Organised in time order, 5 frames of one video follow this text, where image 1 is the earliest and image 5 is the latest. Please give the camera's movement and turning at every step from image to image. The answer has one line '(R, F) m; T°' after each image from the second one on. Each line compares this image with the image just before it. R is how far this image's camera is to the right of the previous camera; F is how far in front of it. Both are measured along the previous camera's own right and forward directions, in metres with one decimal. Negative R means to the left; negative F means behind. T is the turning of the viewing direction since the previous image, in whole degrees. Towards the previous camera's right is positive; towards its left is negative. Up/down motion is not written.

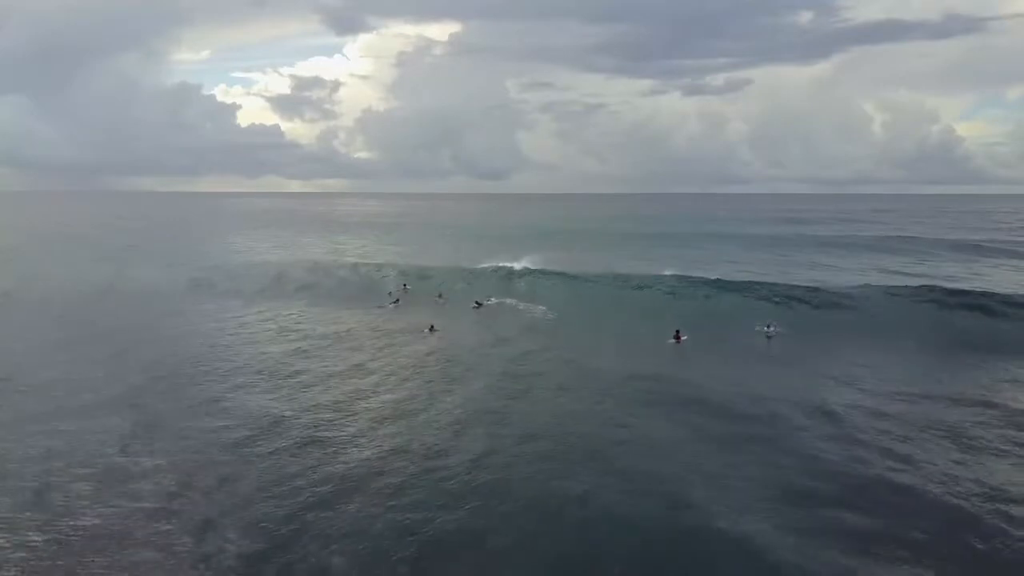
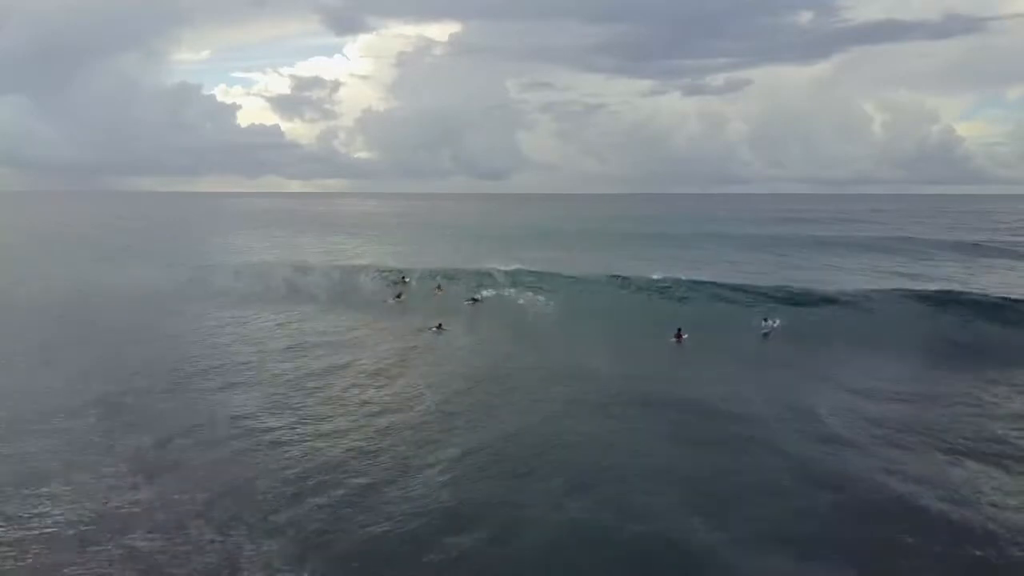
(-1.2, +0.5) m; 0°
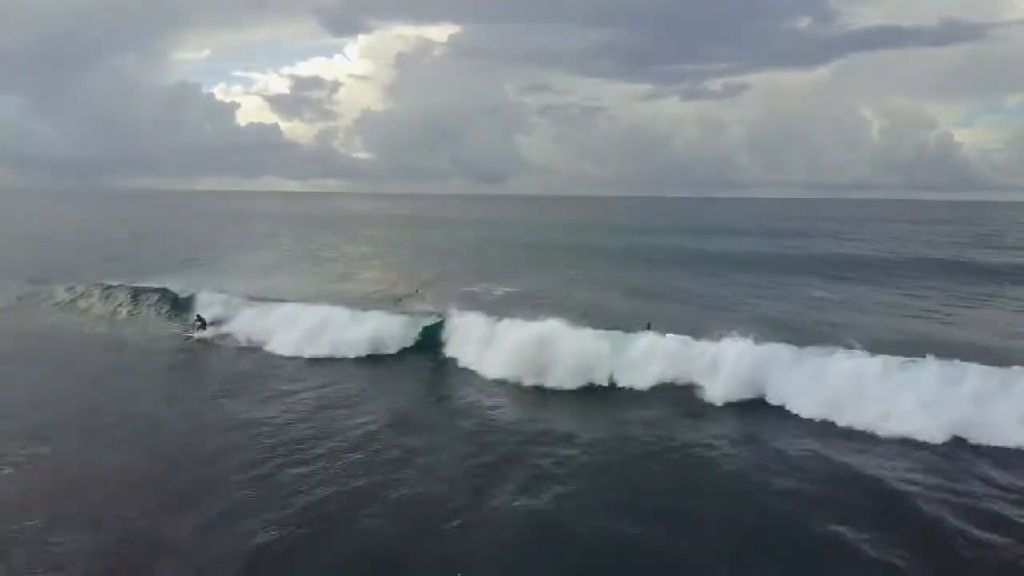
(+2.0, +0.4) m; 0°
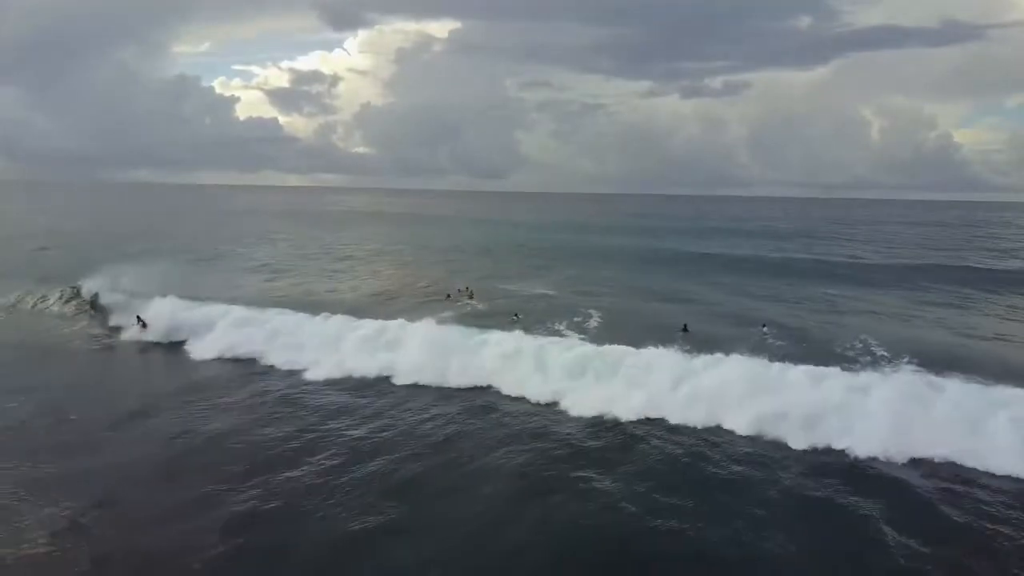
(-0.1, -0.5) m; 0°
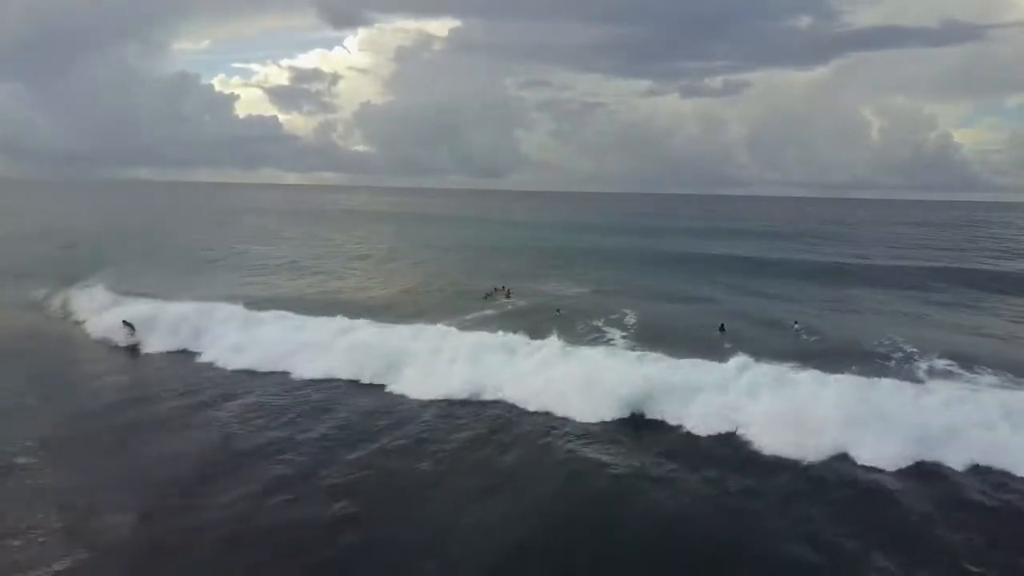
(-0.4, -0.2) m; 0°
